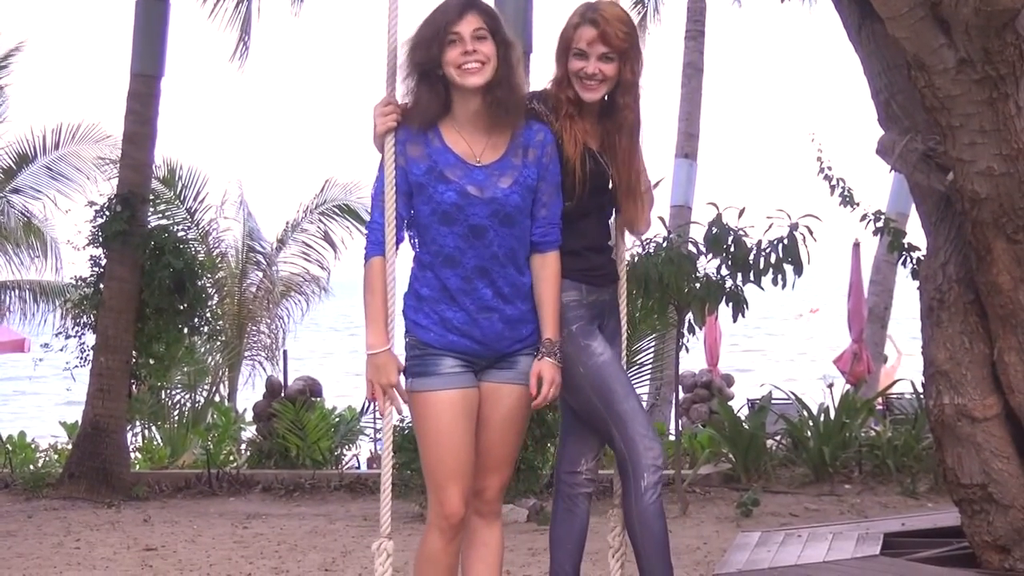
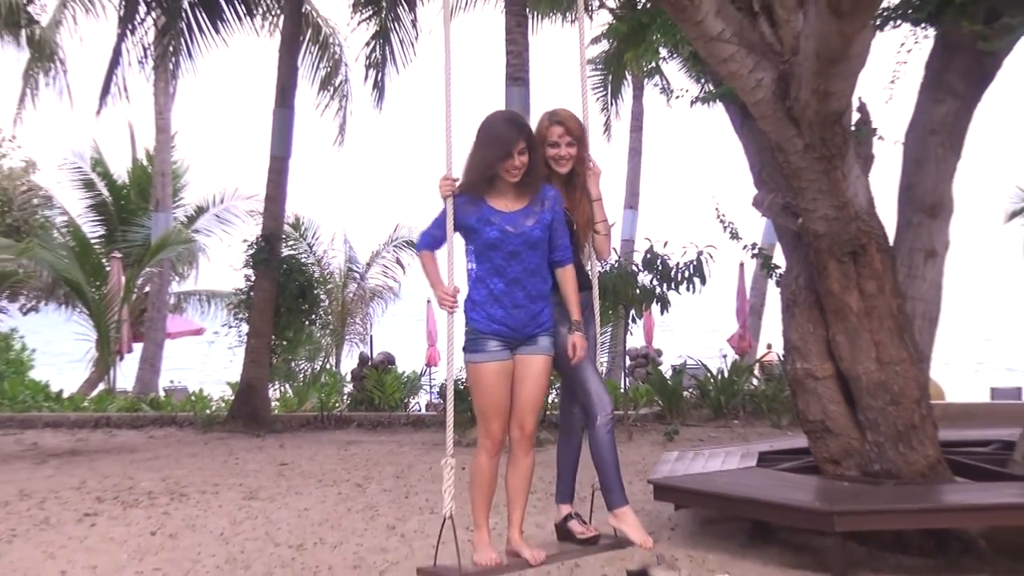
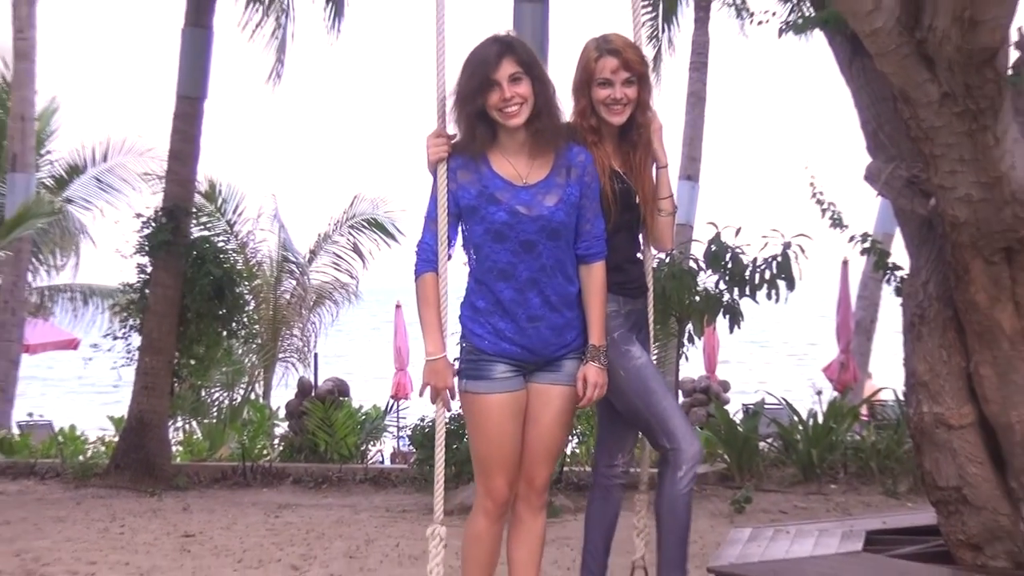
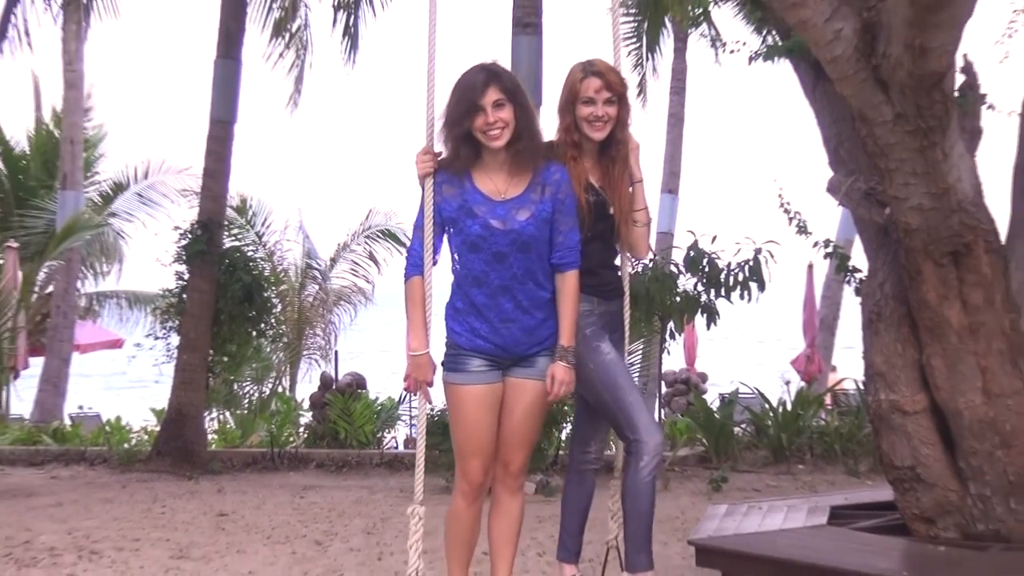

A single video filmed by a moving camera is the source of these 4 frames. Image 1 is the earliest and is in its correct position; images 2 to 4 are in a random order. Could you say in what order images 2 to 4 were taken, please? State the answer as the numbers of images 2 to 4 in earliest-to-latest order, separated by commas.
3, 4, 2
